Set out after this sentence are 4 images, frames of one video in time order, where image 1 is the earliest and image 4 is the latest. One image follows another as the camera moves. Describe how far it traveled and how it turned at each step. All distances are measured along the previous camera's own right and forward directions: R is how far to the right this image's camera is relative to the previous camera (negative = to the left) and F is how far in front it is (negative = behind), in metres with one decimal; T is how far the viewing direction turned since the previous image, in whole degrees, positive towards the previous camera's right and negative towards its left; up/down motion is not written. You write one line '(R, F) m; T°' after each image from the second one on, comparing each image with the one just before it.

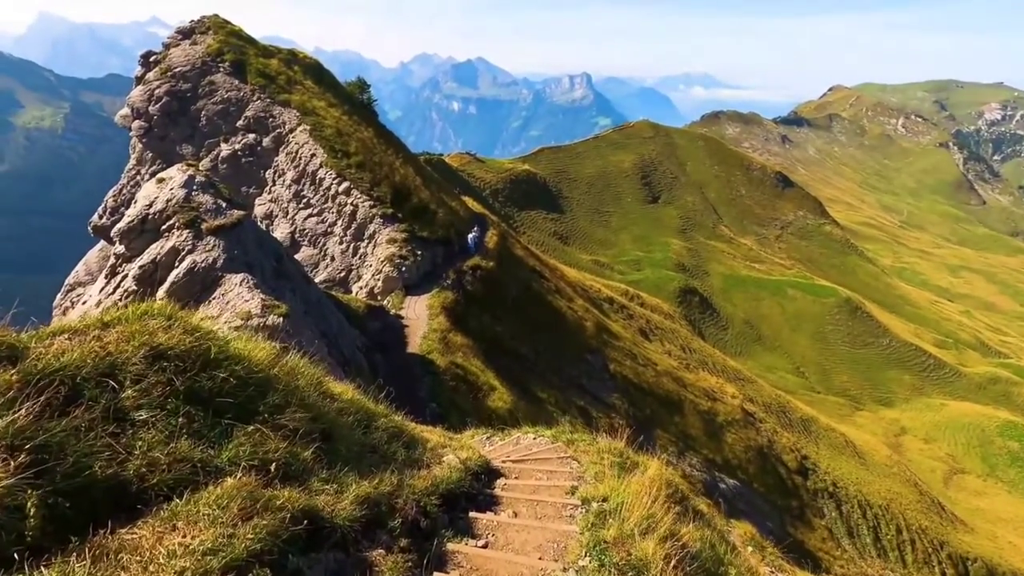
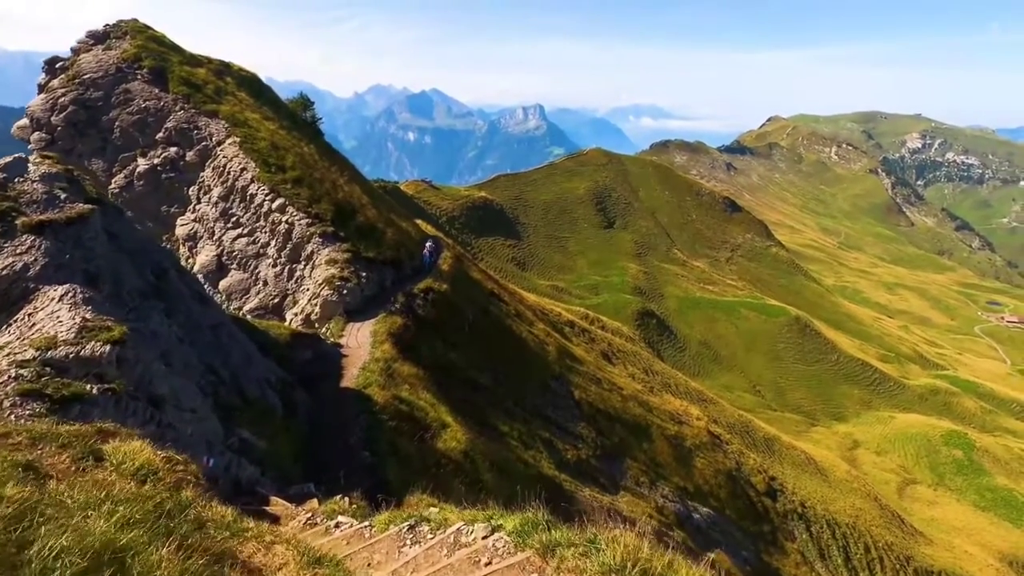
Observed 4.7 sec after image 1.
(+0.3, +5.4) m; +4°
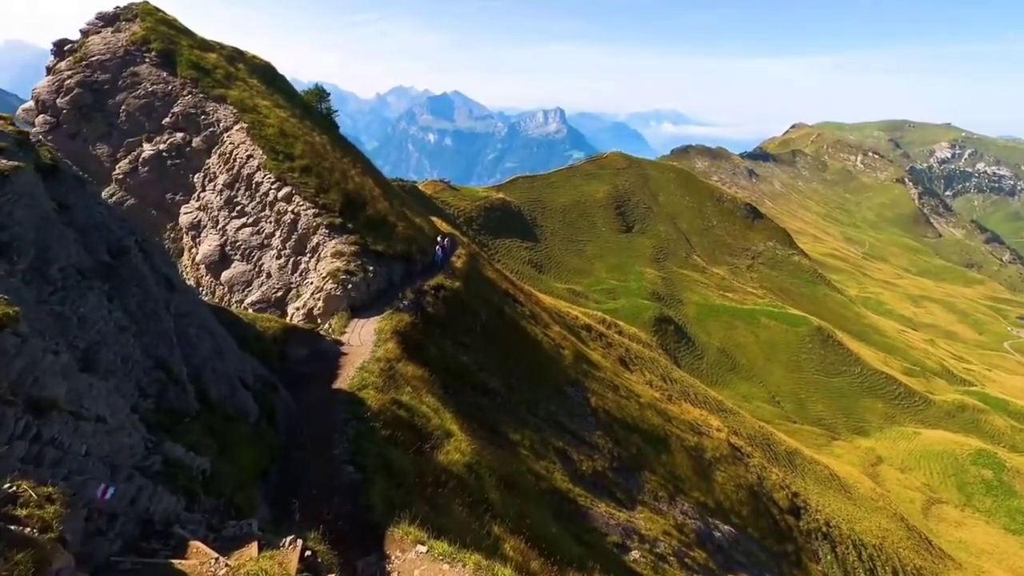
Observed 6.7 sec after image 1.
(+0.1, +3.3) m; -1°
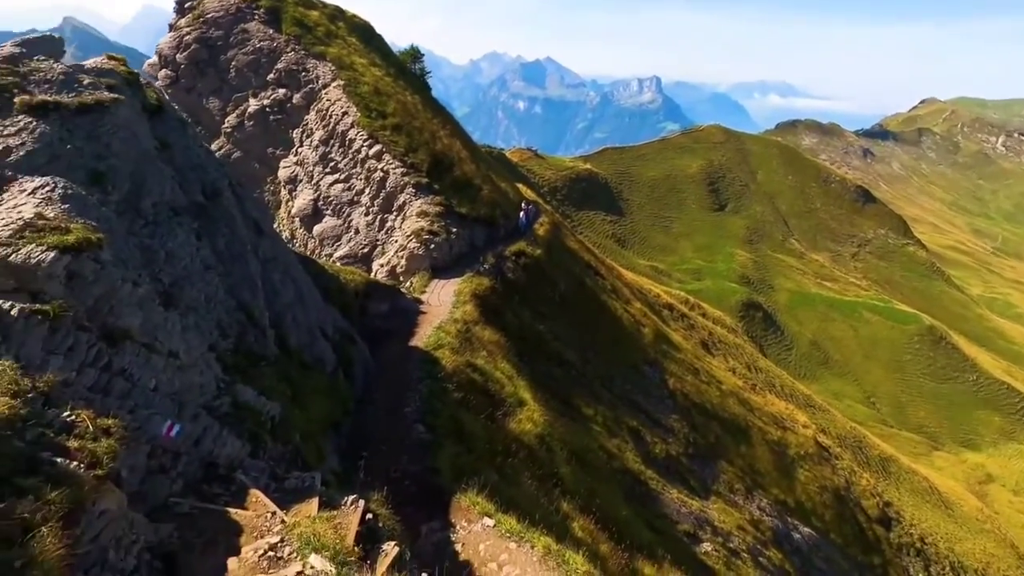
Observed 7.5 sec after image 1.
(-0.2, +1.0) m; -7°
